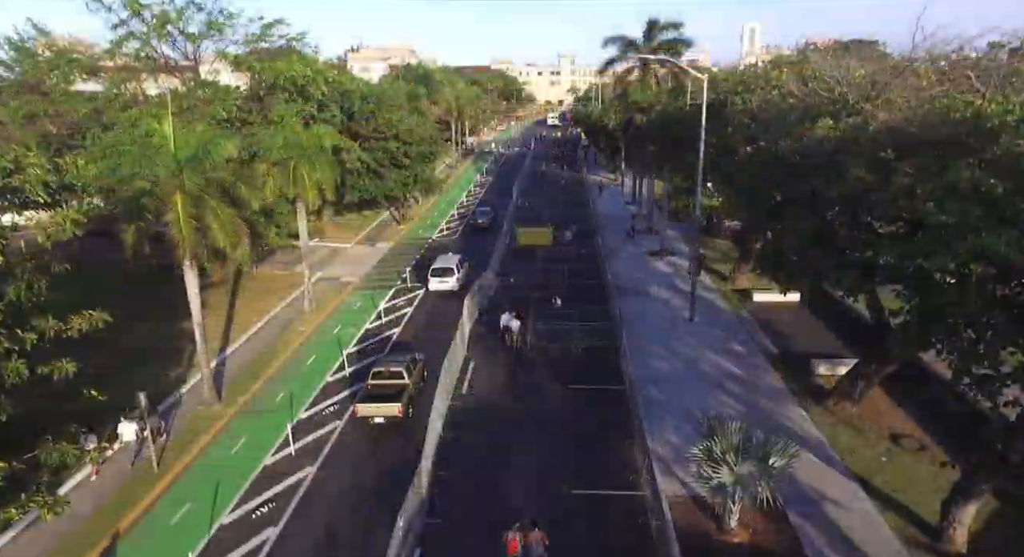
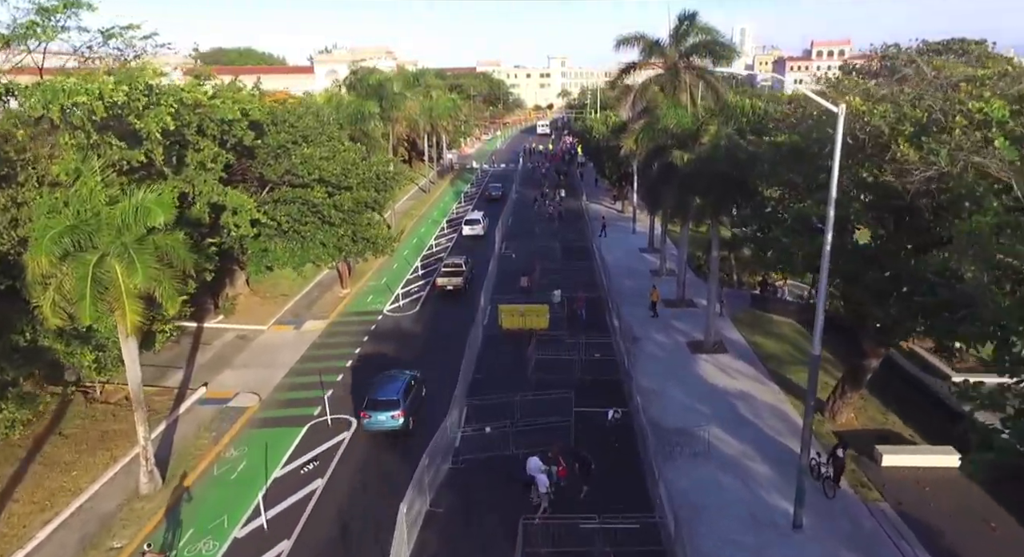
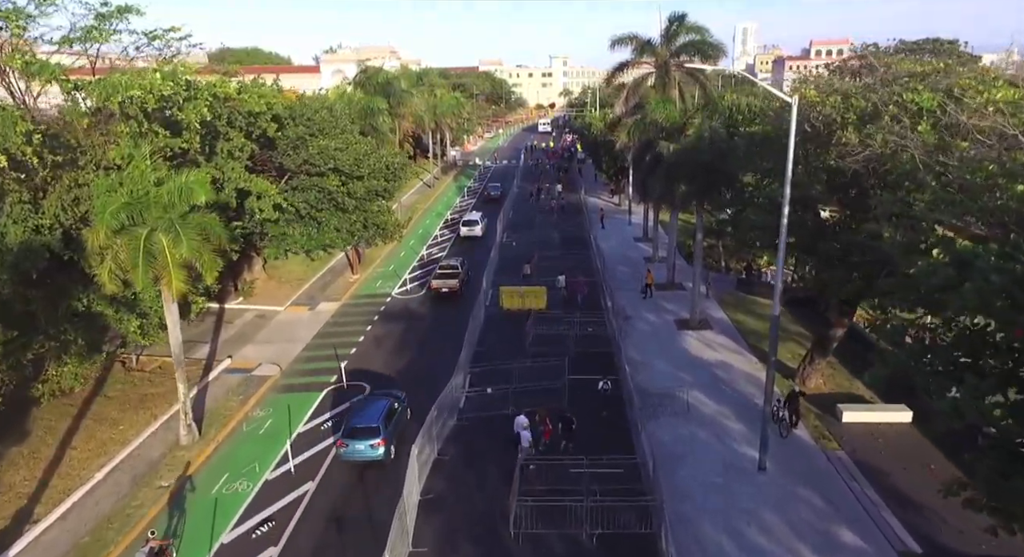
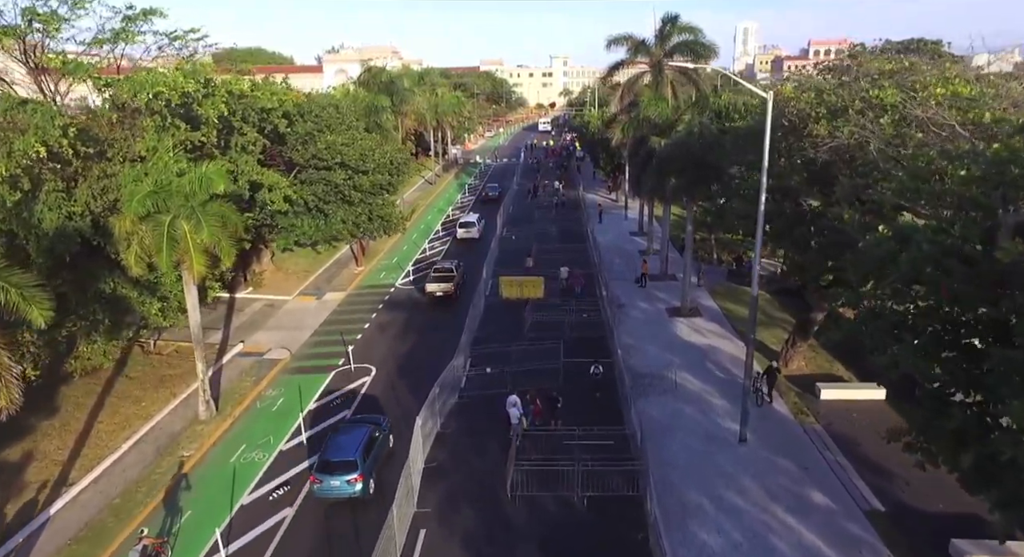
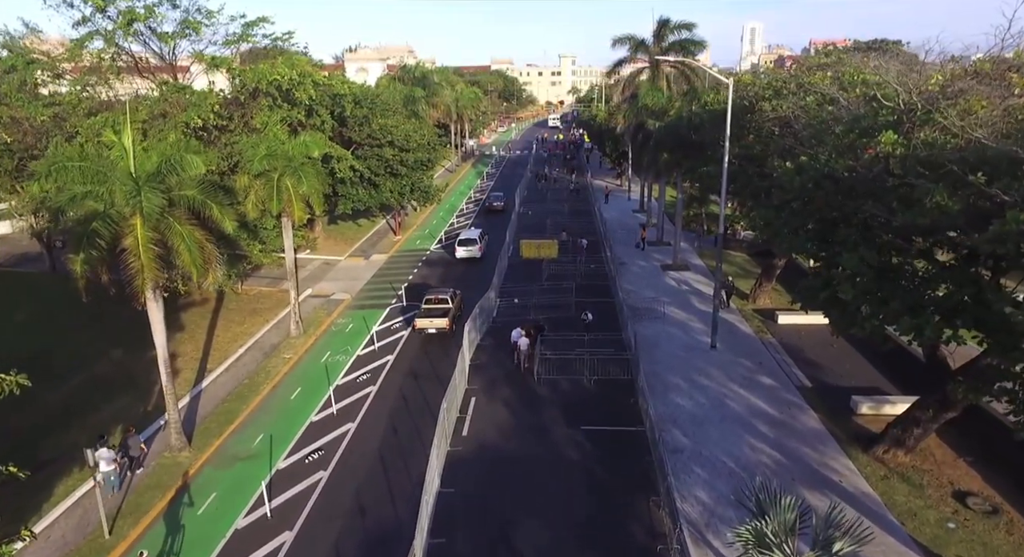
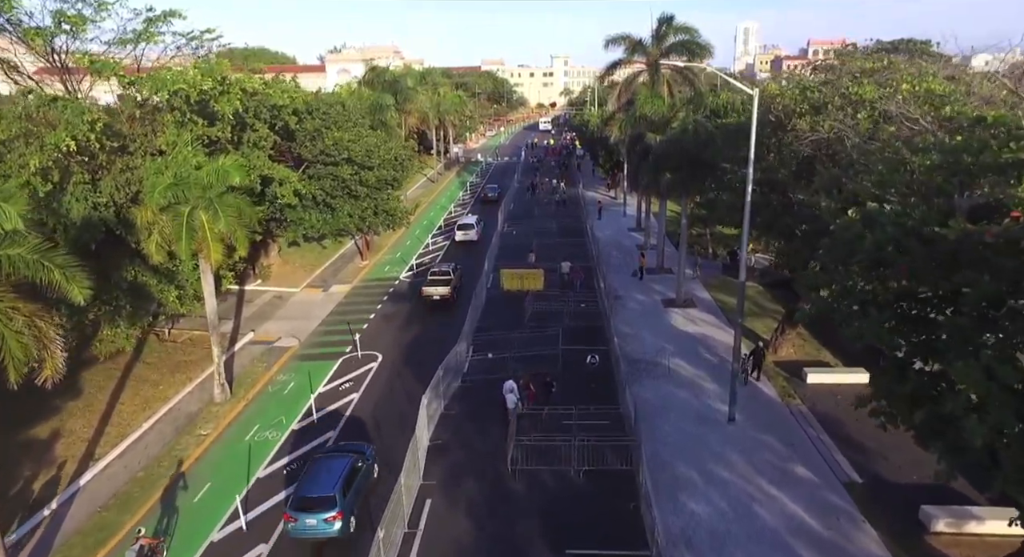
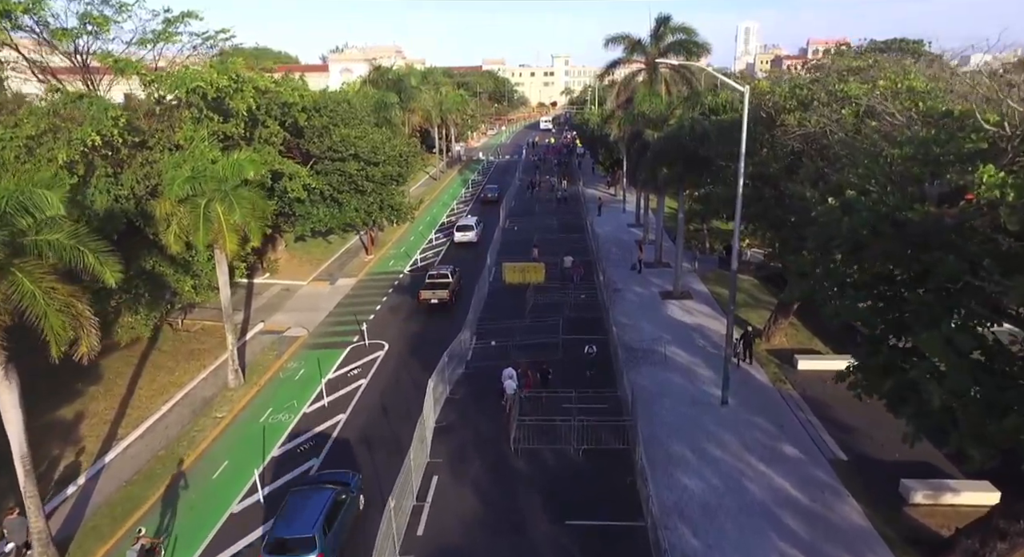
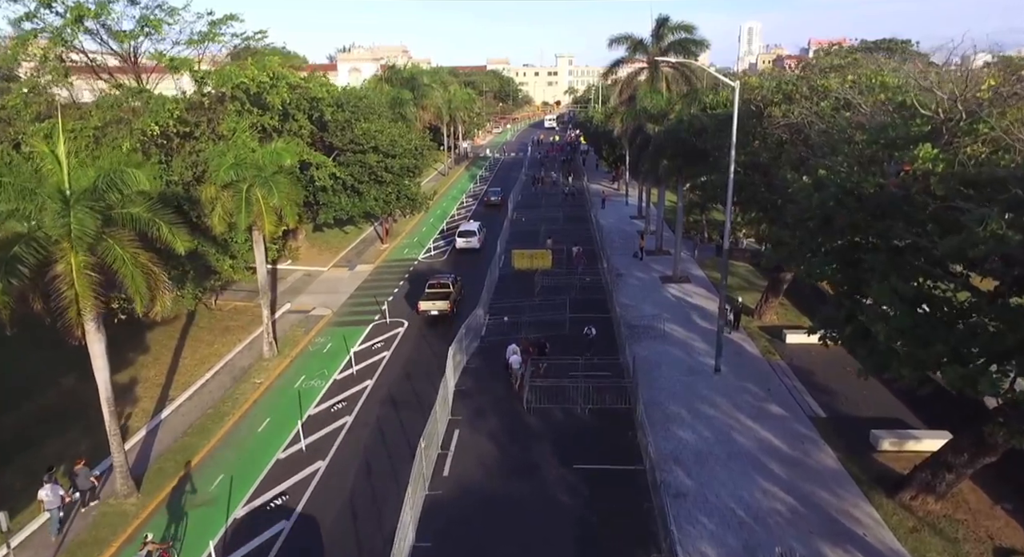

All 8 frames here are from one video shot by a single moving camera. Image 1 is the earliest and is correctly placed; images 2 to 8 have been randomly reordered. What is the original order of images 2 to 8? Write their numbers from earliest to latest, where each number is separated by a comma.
5, 8, 7, 6, 4, 3, 2
